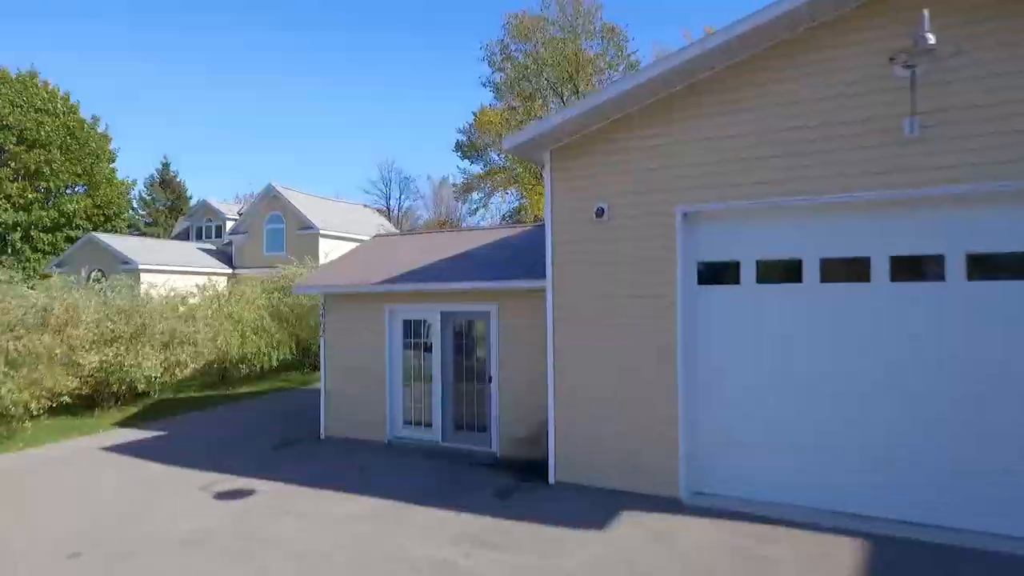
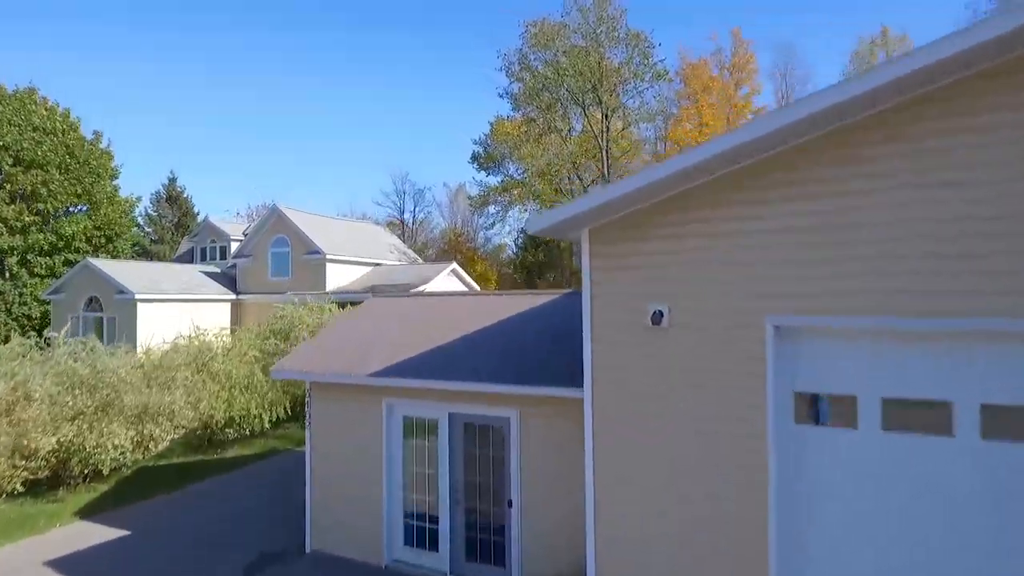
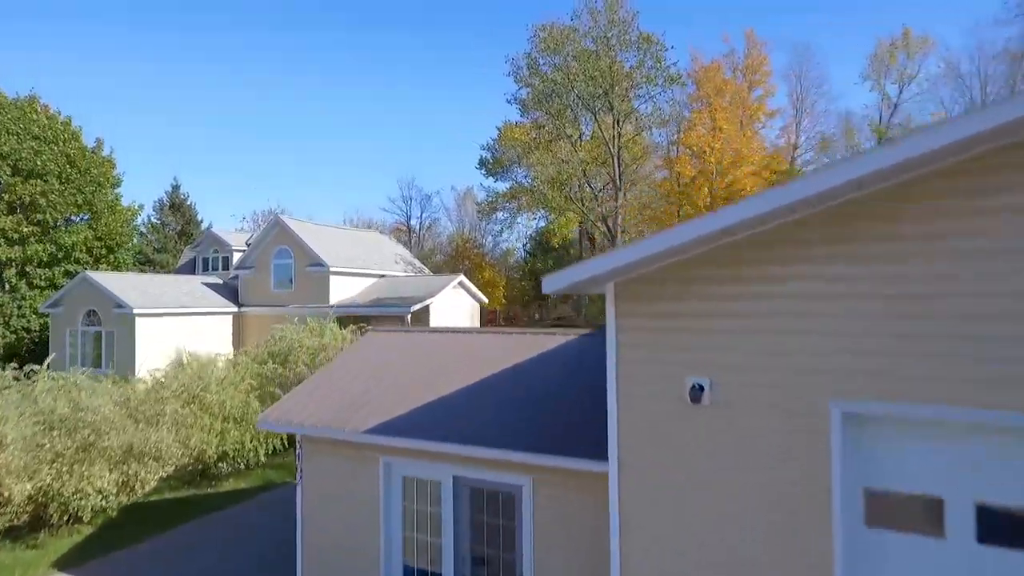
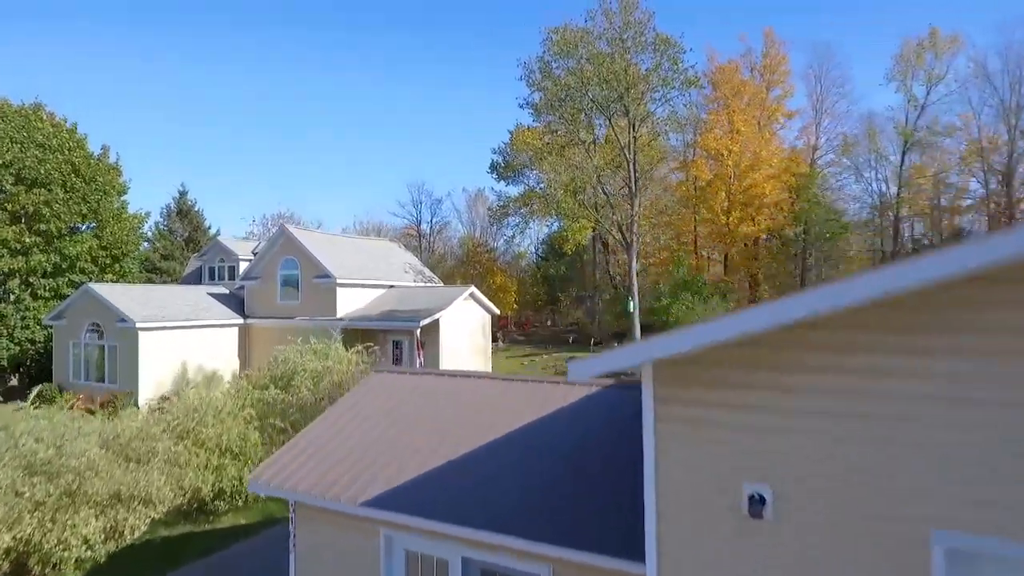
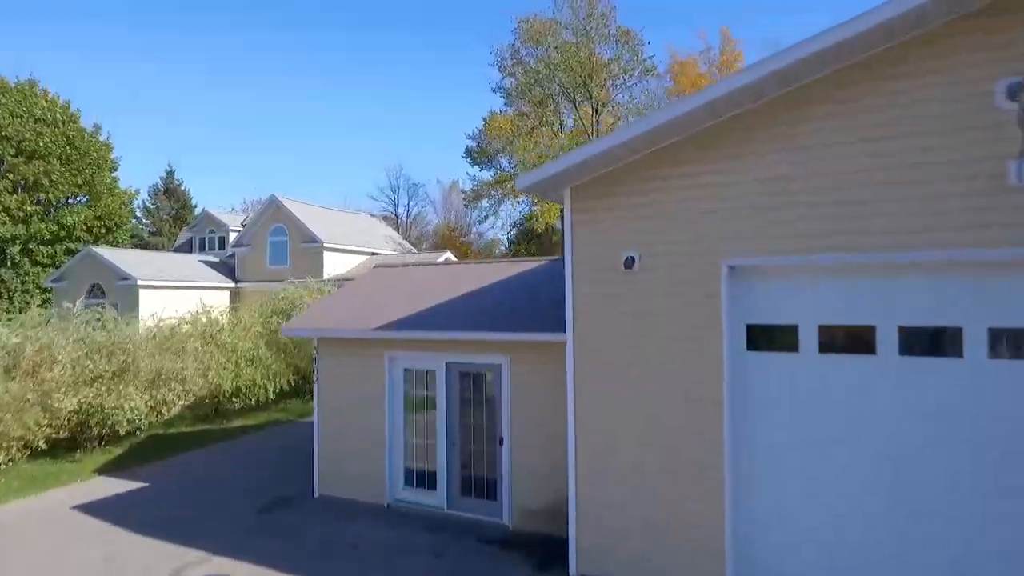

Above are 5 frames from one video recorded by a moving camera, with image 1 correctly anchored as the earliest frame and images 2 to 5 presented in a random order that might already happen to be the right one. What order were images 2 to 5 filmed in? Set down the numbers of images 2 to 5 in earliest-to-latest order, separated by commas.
5, 2, 3, 4
